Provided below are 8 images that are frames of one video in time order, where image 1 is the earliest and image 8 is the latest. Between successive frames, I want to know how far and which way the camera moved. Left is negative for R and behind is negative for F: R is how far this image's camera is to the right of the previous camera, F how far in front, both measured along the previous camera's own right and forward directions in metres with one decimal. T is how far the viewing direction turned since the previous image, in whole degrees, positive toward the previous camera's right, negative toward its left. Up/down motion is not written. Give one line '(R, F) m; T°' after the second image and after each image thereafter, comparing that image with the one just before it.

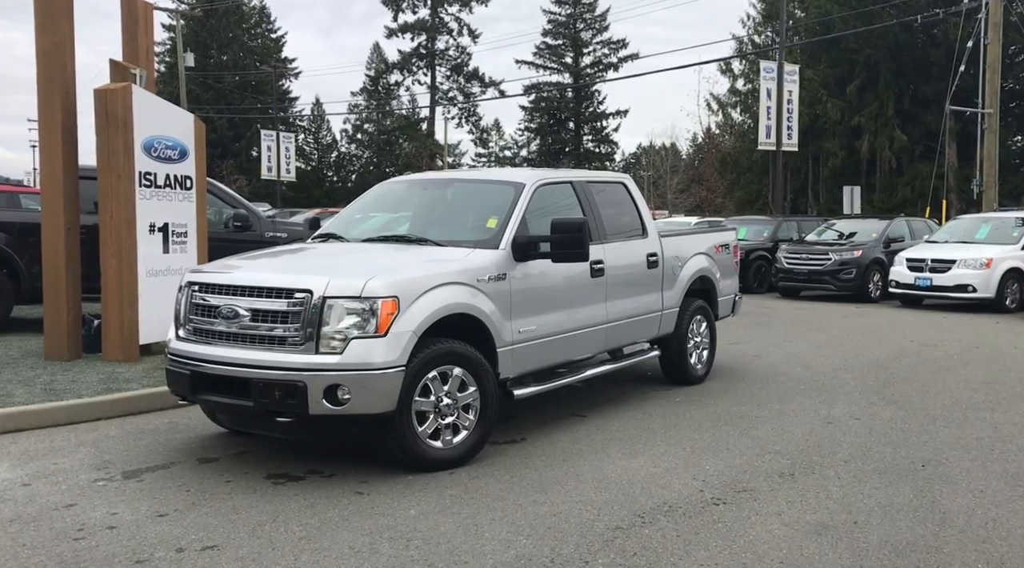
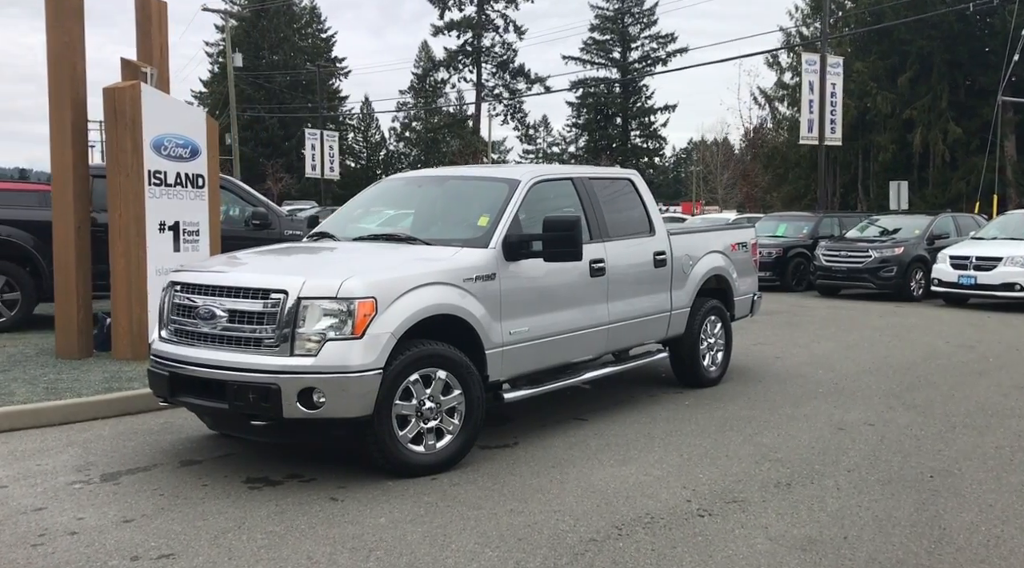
(+0.3, +0.2) m; -3°
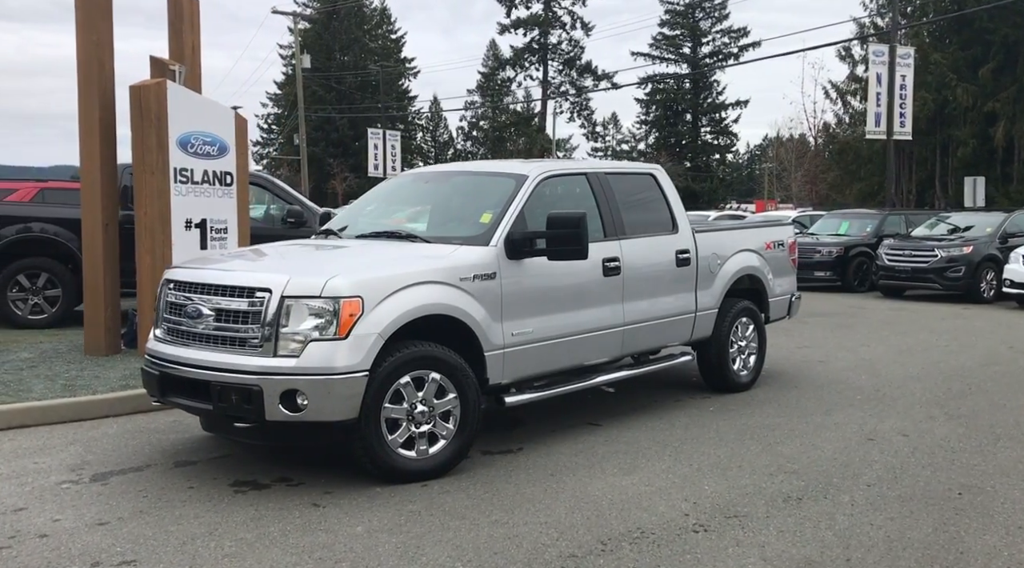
(+0.4, +0.2) m; -4°
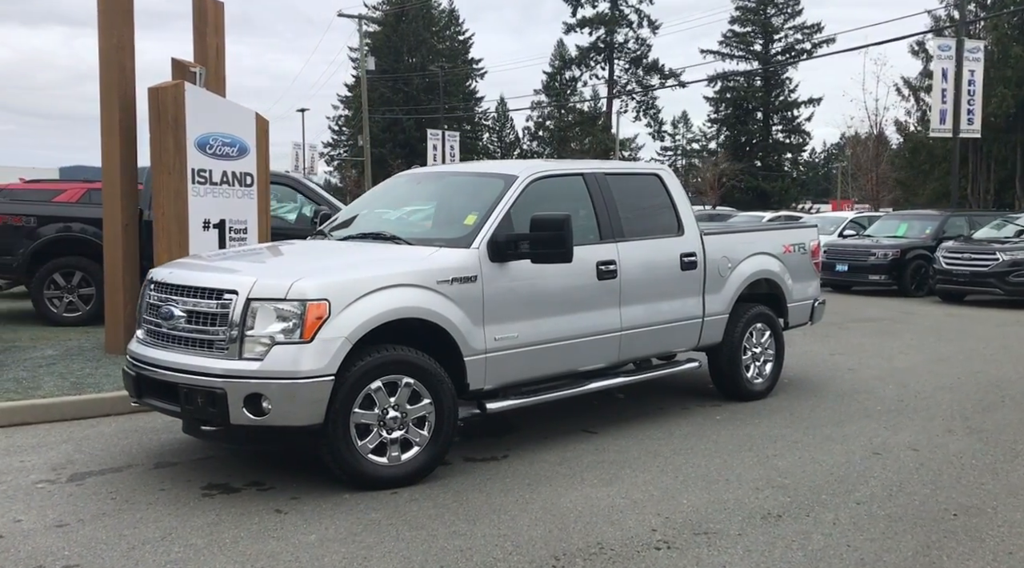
(+0.4, +0.1) m; -4°
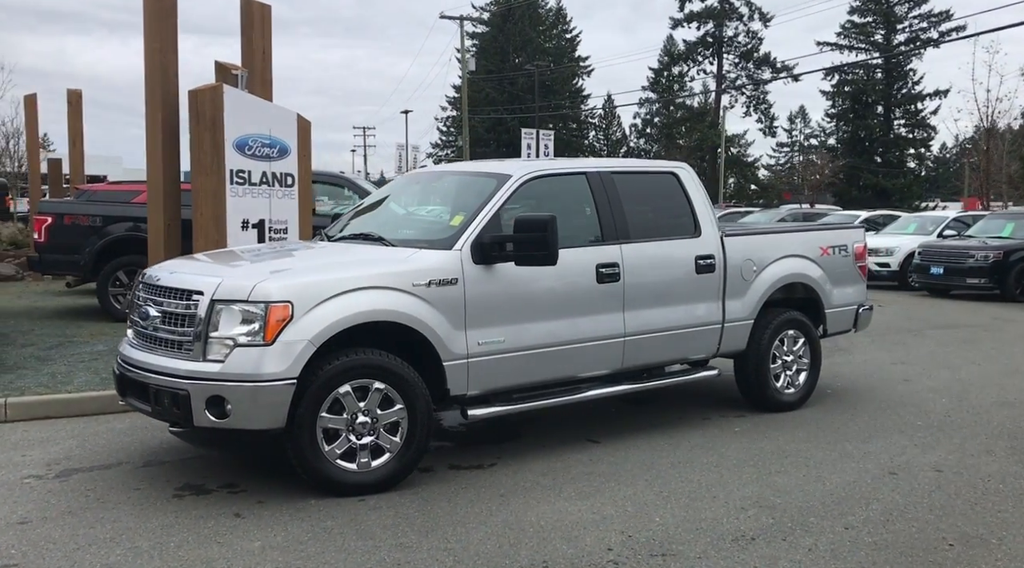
(+0.6, +0.2) m; -6°
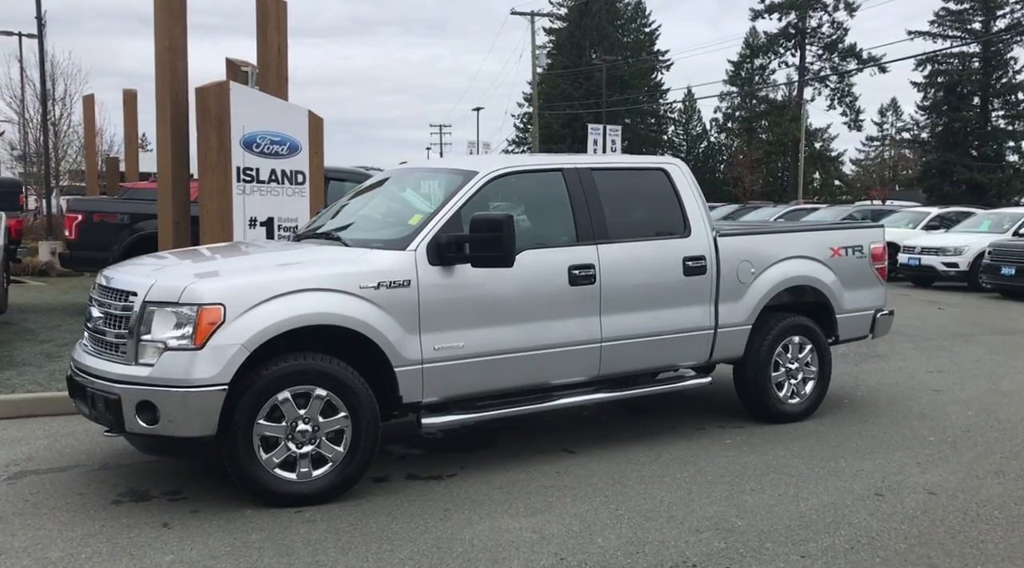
(+0.6, +0.3) m; -4°
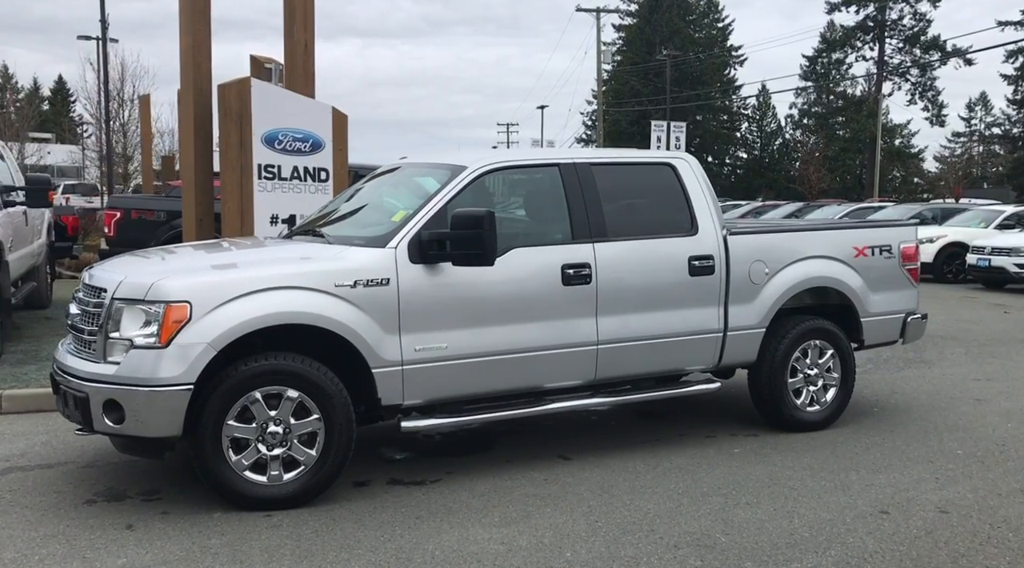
(+0.4, +0.2) m; -4°
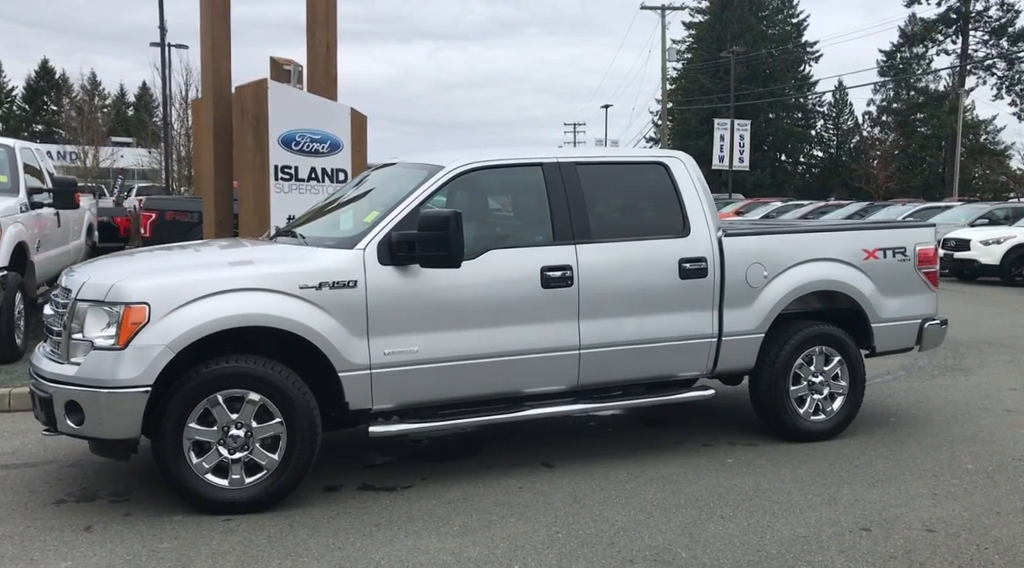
(+0.5, +0.1) m; -4°
